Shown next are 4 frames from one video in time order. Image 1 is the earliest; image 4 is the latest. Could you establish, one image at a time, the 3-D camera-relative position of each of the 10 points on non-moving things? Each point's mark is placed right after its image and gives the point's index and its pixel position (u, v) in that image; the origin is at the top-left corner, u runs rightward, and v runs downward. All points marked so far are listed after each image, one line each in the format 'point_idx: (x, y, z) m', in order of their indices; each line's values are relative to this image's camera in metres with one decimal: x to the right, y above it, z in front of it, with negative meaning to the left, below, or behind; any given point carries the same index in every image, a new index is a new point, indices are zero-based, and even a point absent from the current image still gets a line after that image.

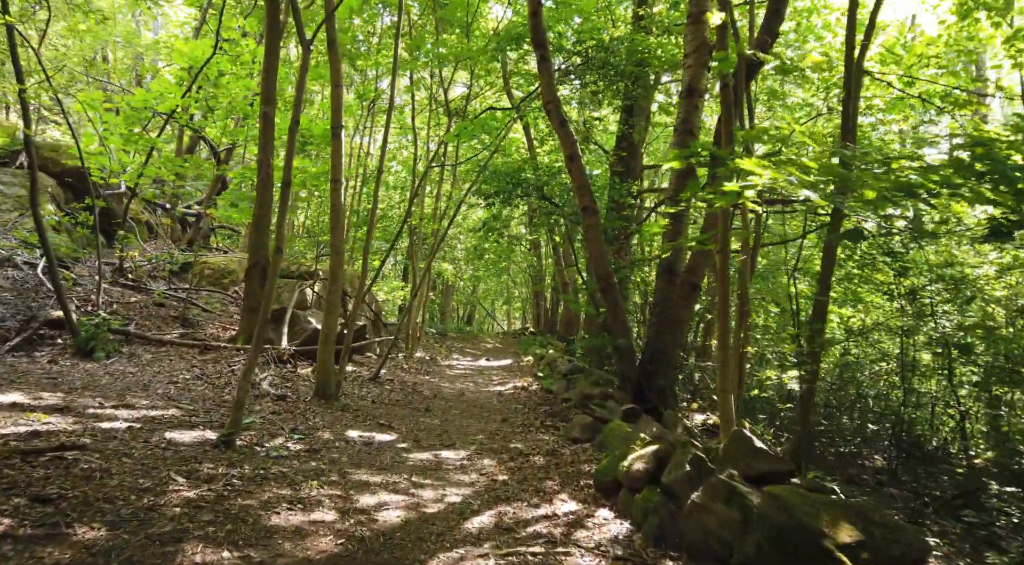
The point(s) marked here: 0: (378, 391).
0: (-2.0, -1.6, +8.7) m
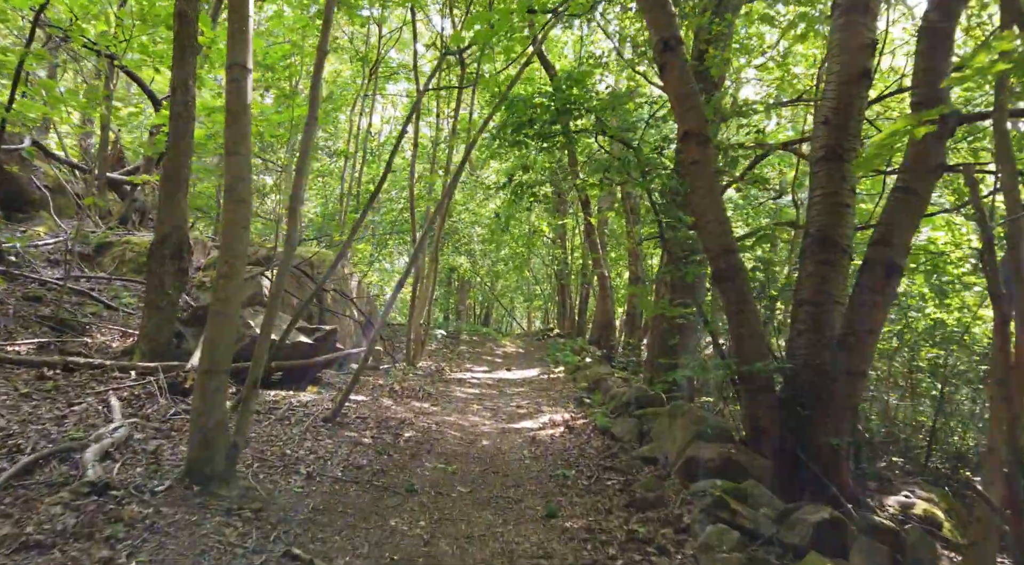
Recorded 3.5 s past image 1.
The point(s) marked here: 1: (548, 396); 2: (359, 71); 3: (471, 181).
0: (-1.6, -1.4, +5.1) m
1: (+0.7, -2.0, +10.5) m
2: (-4.6, +6.4, +17.7) m
3: (-1.3, +3.3, +18.6) m
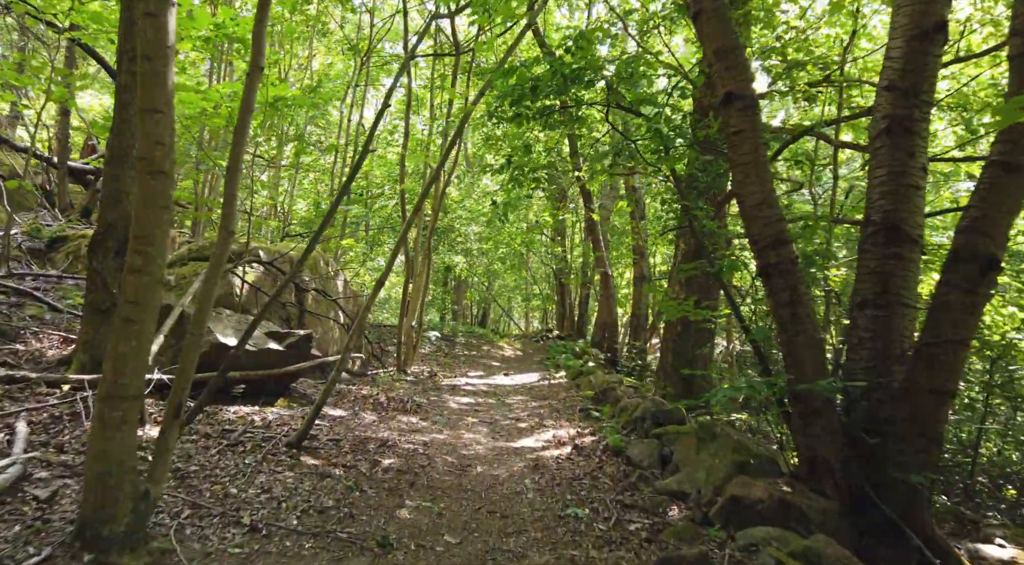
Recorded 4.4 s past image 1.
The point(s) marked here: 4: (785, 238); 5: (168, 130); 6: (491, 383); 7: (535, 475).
0: (-1.6, -1.4, +4.2) m
1: (+0.6, -2.0, +9.6) m
2: (-4.7, +6.4, +16.8) m
3: (-1.4, +3.3, +17.7) m
4: (+1.9, +0.3, +4.0) m
5: (-1.8, +0.8, +3.1) m
6: (-0.5, -2.2, +12.8) m
7: (+0.2, -1.8, +5.3) m
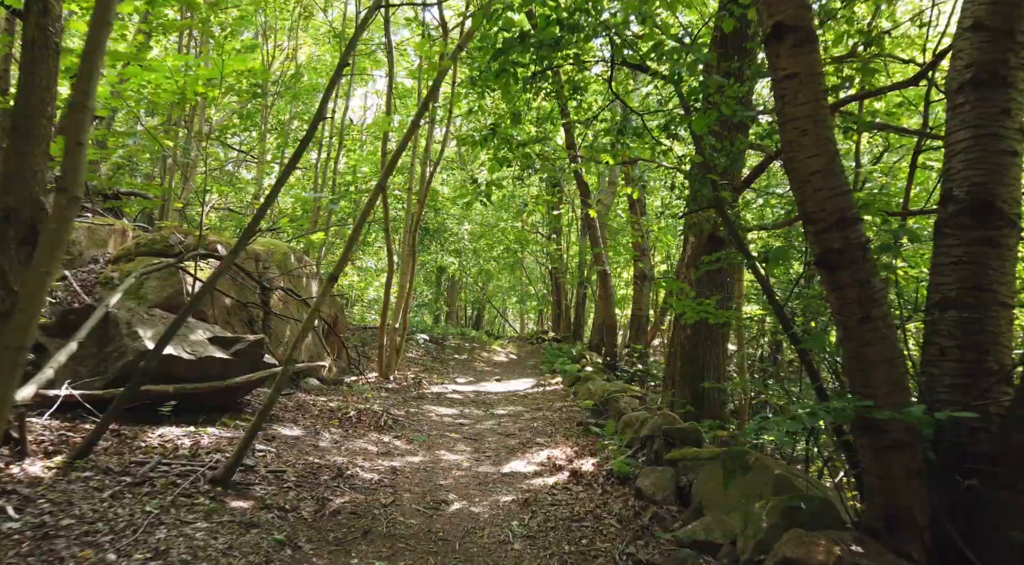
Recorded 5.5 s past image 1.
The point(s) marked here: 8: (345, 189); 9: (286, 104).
0: (-1.7, -1.4, +3.2) m
1: (+0.5, -2.0, +8.6) m
2: (-4.9, +6.4, +15.8) m
3: (-1.6, +3.3, +16.7) m
4: (+1.8, +0.3, +3.0) m
5: (-1.9, +0.9, +2.1) m
6: (-0.6, -2.2, +11.8) m
7: (+0.1, -1.7, +4.3) m
8: (-4.5, +2.6, +15.5) m
9: (-5.6, +4.5, +14.5) m
